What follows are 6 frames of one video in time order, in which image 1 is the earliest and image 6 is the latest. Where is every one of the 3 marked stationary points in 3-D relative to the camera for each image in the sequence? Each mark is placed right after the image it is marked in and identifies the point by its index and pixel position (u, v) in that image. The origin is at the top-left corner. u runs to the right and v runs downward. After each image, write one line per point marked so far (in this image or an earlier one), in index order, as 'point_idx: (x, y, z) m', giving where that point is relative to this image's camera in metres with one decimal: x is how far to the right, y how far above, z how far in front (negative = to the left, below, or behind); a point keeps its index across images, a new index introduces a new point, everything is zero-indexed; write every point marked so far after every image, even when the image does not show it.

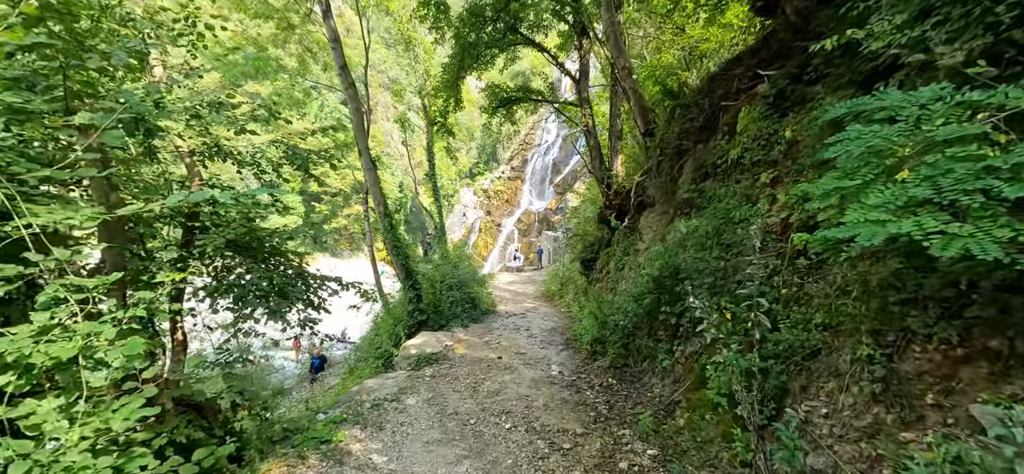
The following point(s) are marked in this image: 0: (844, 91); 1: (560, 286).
0: (+3.6, +1.6, +4.1) m
1: (+1.8, -1.9, +14.4) m
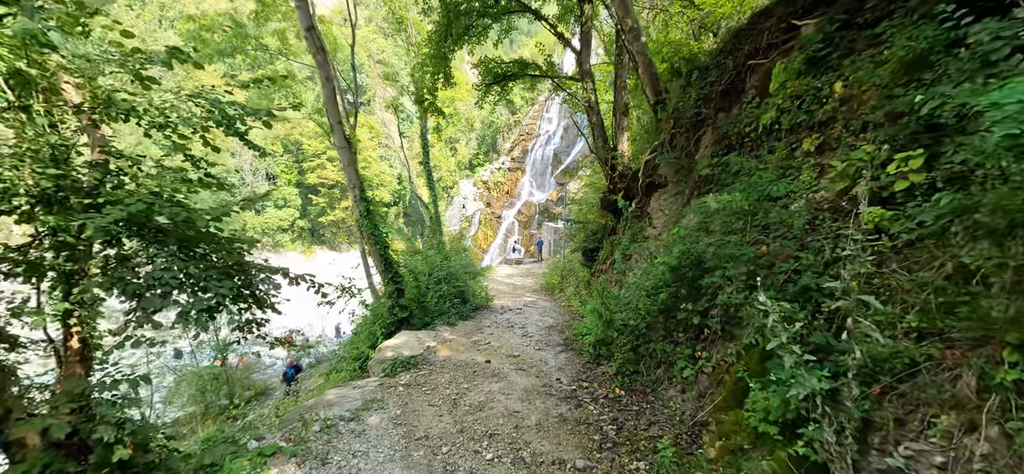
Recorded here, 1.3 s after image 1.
0: (+3.4, +1.8, +3.1) m
1: (+1.7, -1.5, +13.6) m
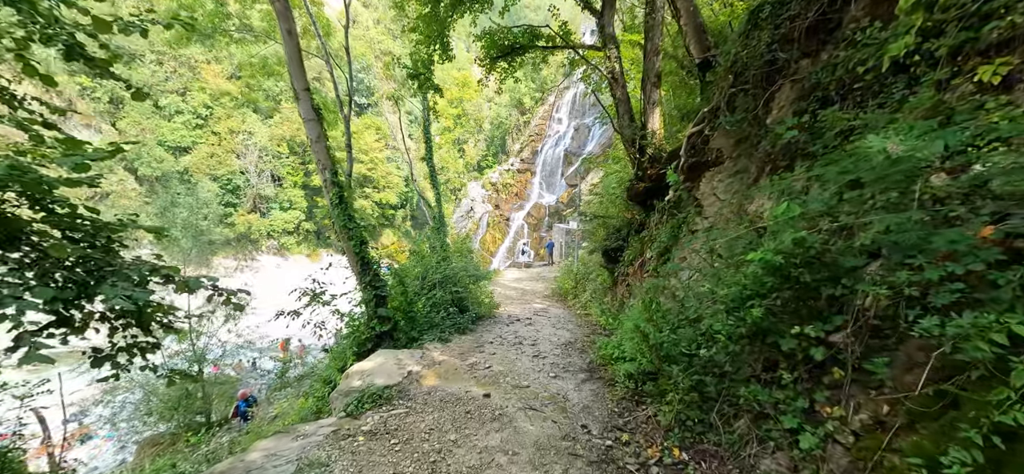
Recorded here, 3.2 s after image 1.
0: (+3.4, +1.9, +1.6) m
1: (+2.0, -1.5, +12.1) m
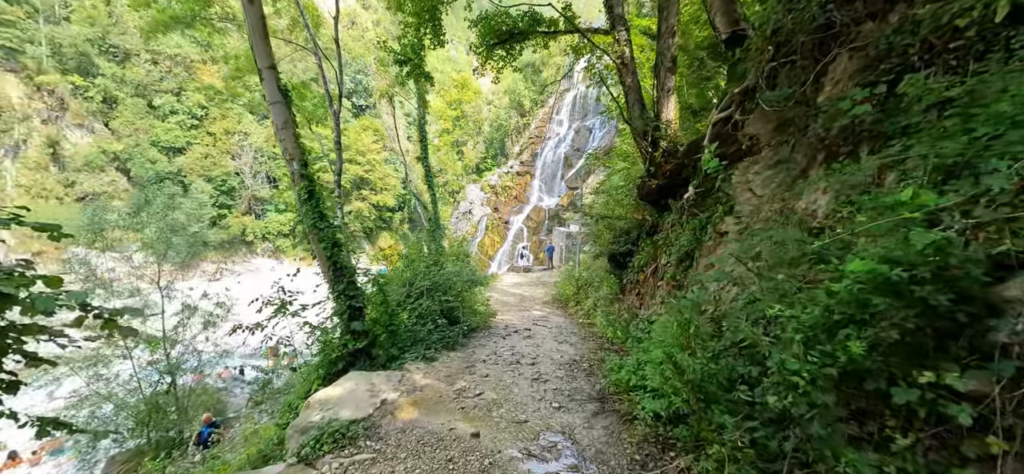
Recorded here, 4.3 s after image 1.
0: (+3.4, +1.9, +0.9) m
1: (+1.9, -1.6, +11.3) m
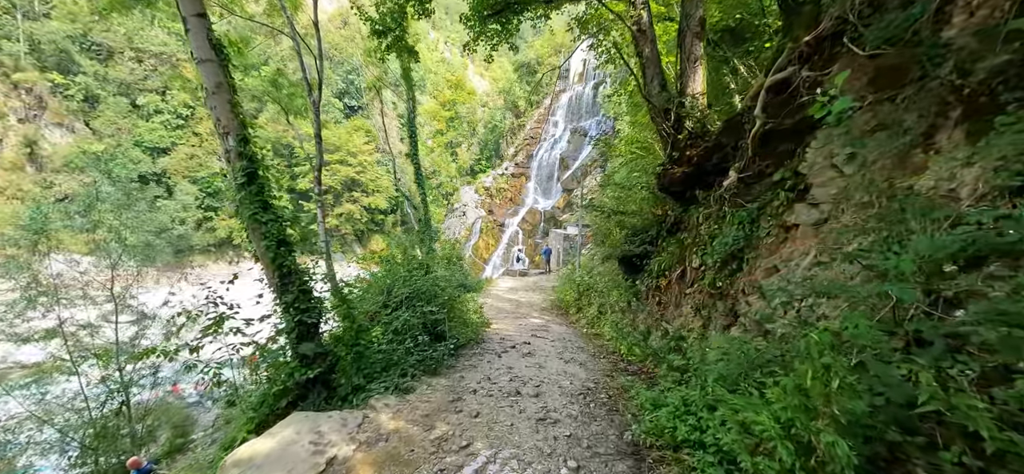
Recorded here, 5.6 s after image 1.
0: (+3.4, +2.0, -0.2) m
1: (+1.8, -1.6, +10.2) m
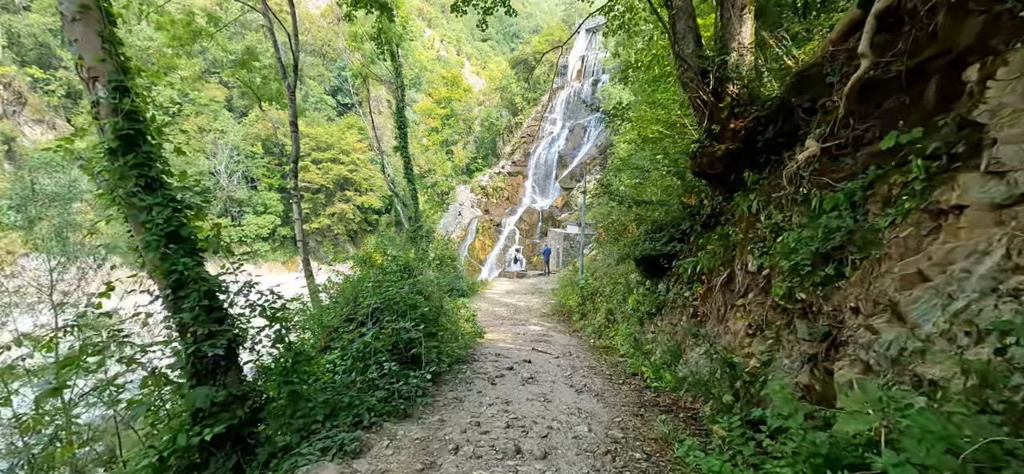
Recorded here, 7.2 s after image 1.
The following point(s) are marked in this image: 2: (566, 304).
0: (+3.4, +2.0, -1.3) m
1: (+1.8, -1.6, +9.0) m
2: (+1.5, -1.8, +10.0) m
